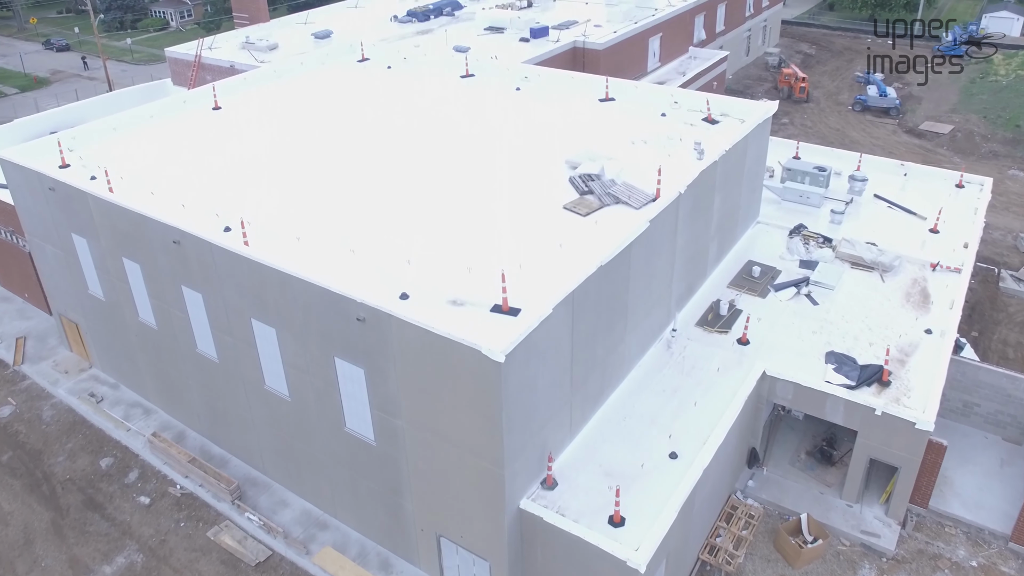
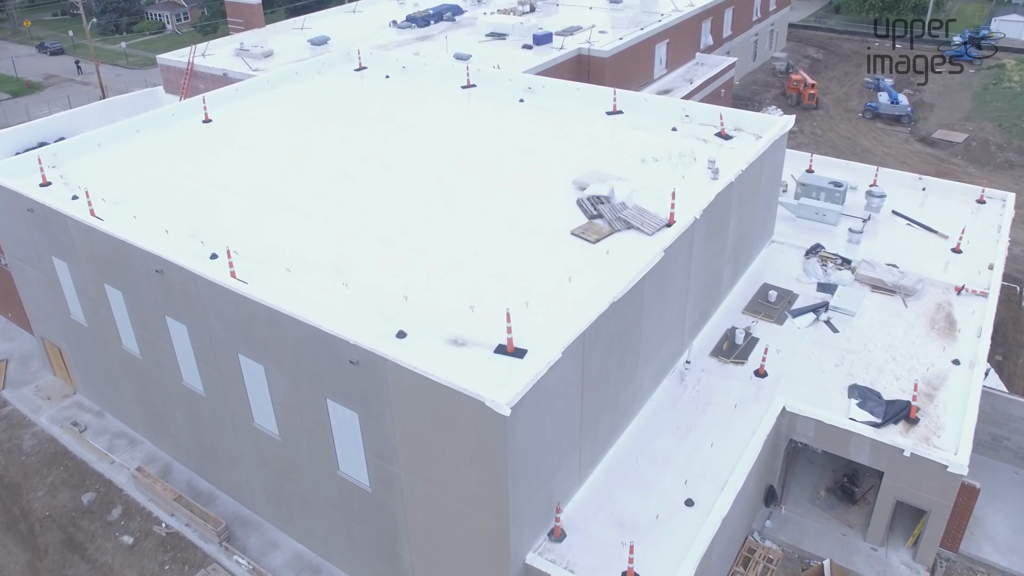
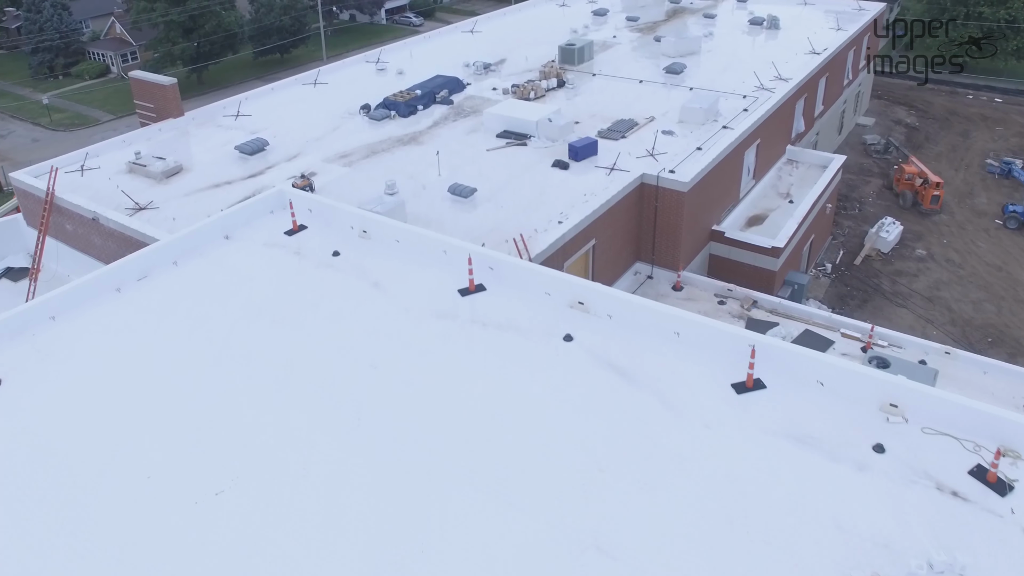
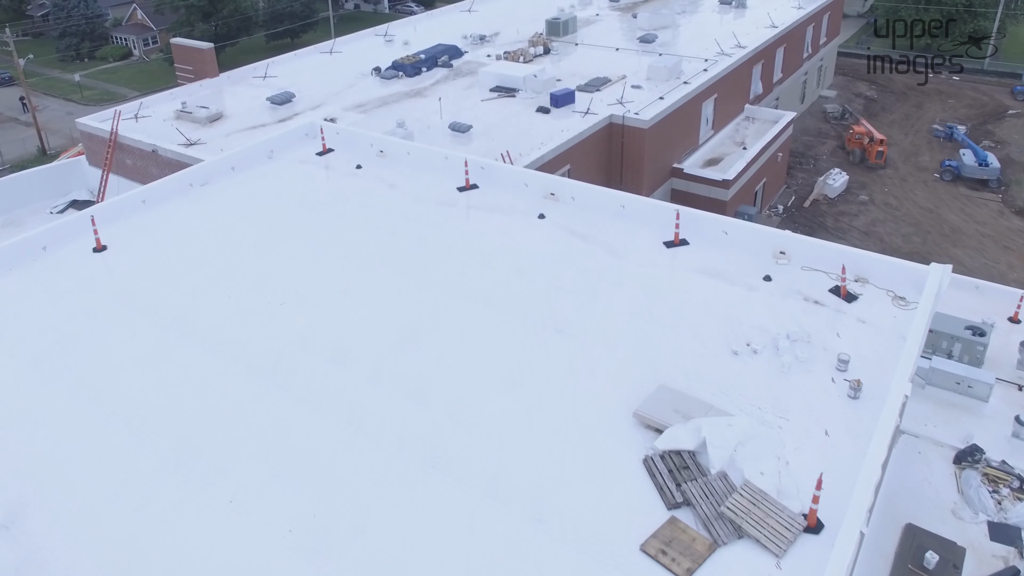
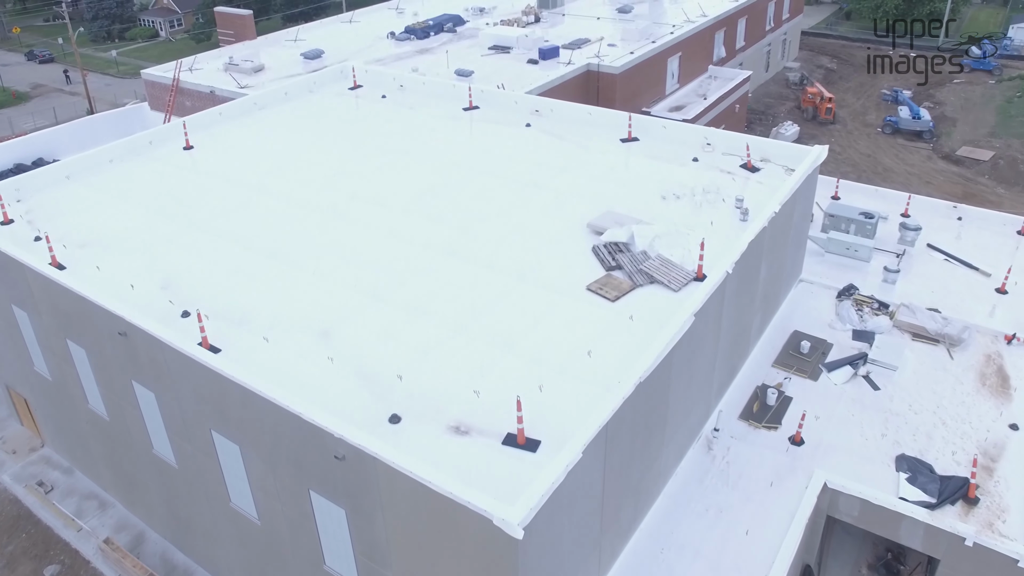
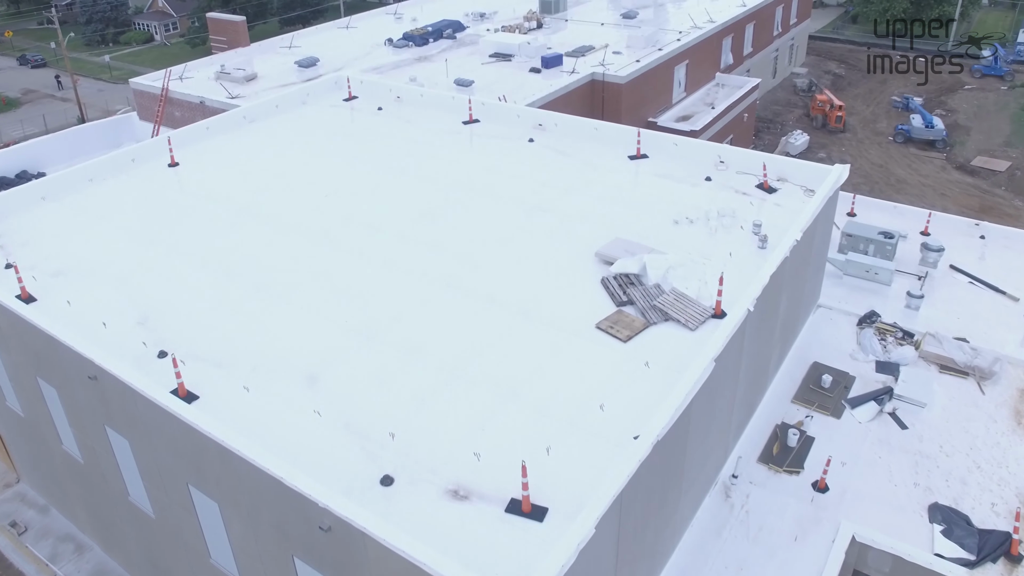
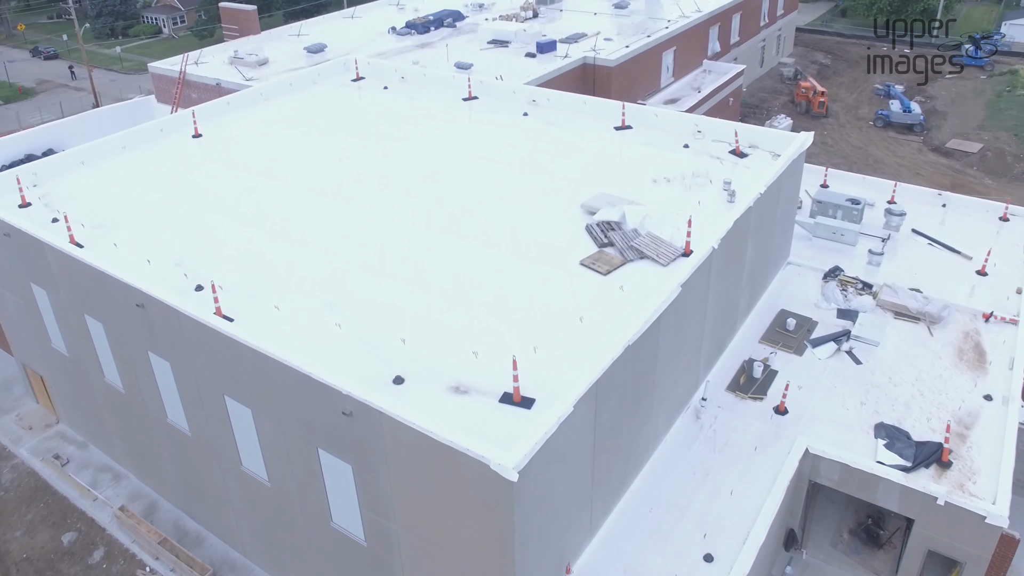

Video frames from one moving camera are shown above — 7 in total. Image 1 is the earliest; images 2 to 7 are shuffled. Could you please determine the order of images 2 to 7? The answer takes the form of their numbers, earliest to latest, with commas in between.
2, 7, 5, 6, 4, 3
